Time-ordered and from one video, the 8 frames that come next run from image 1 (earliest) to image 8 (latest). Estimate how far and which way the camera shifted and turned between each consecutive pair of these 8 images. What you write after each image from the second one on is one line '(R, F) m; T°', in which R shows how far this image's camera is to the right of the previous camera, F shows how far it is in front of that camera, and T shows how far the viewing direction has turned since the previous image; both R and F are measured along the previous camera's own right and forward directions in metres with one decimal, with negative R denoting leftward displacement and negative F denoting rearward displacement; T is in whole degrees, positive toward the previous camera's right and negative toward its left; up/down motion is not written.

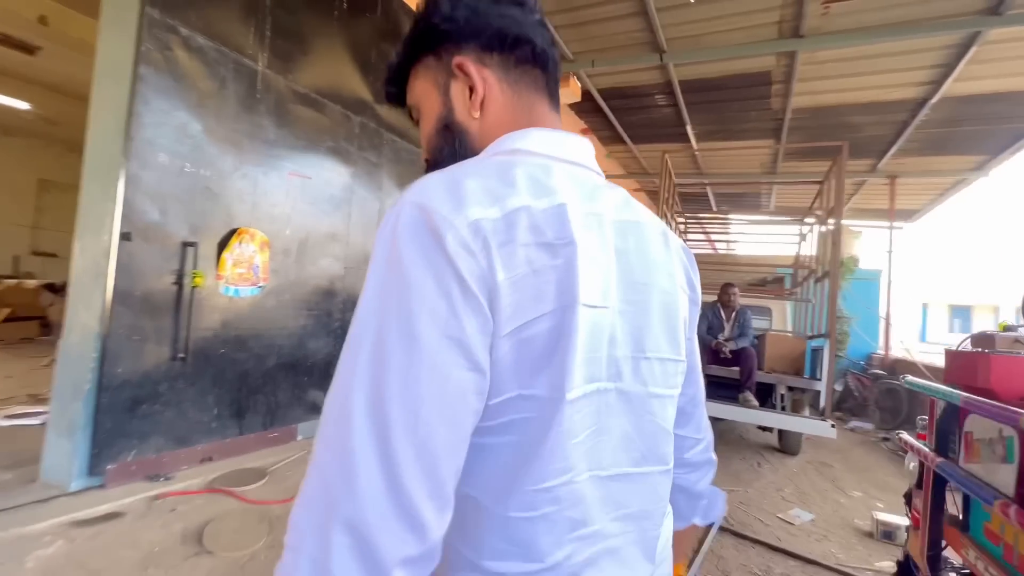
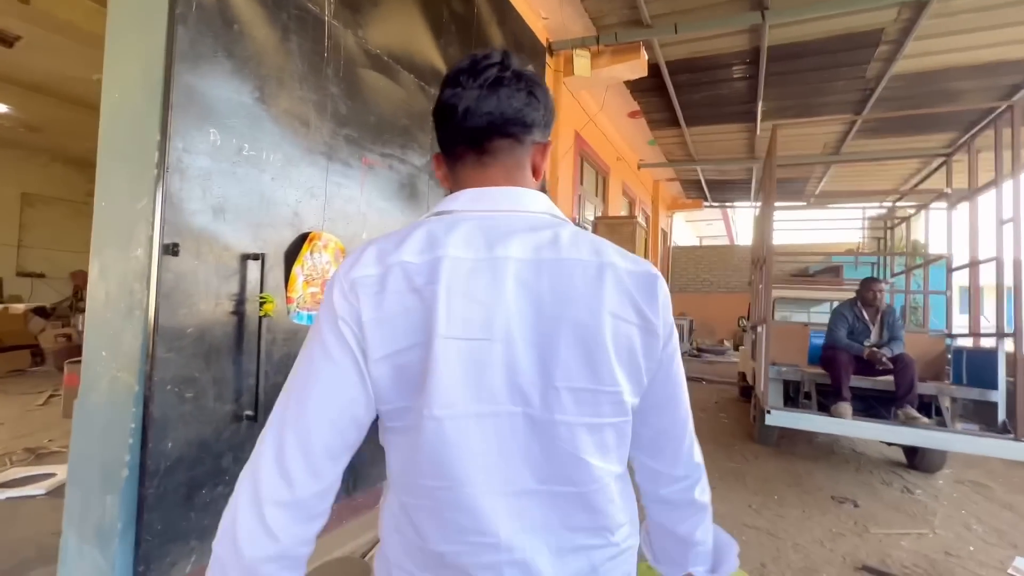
(-0.8, +0.8) m; +1°
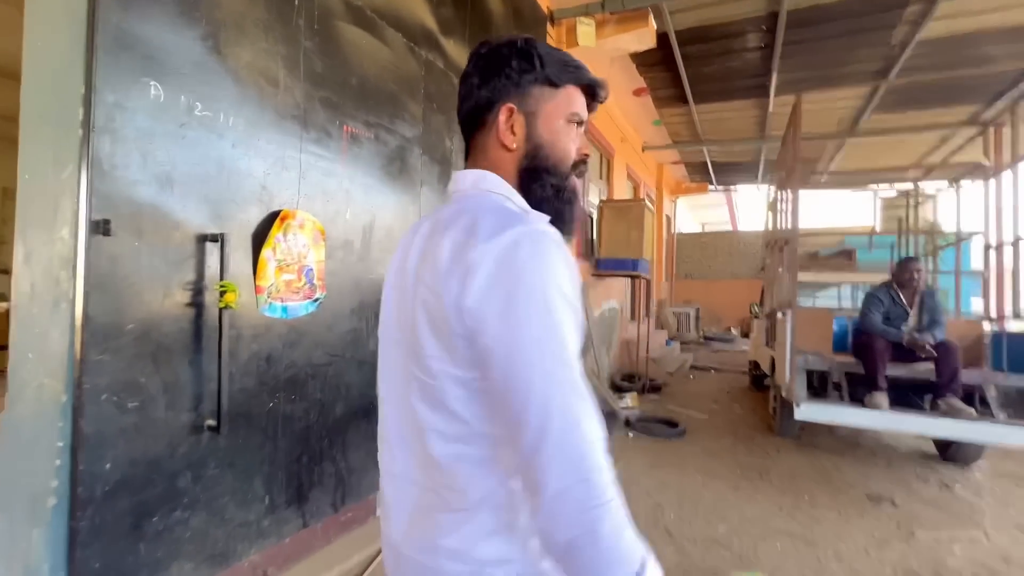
(0.0, +0.3) m; 0°
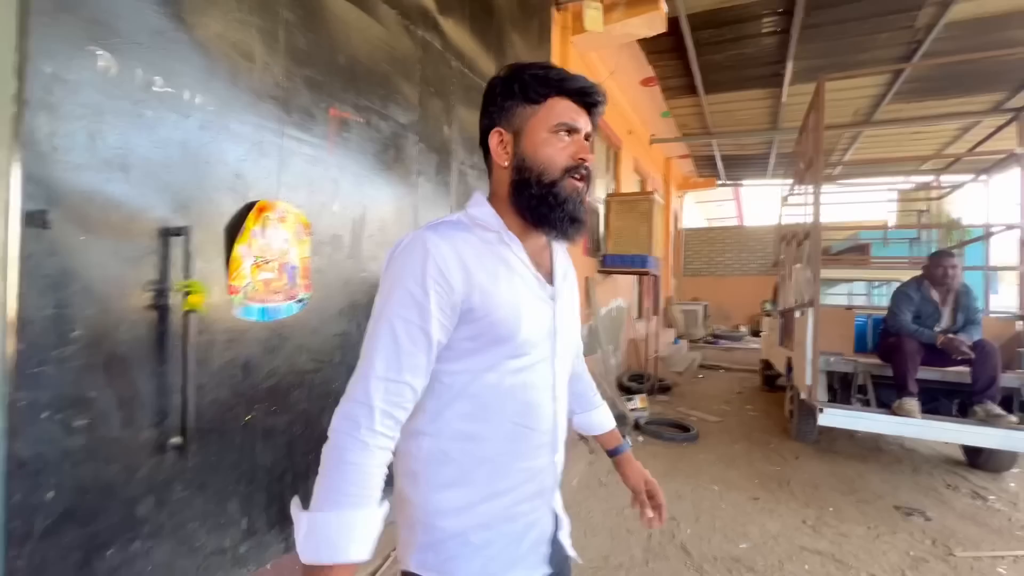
(0.0, +0.2) m; 0°
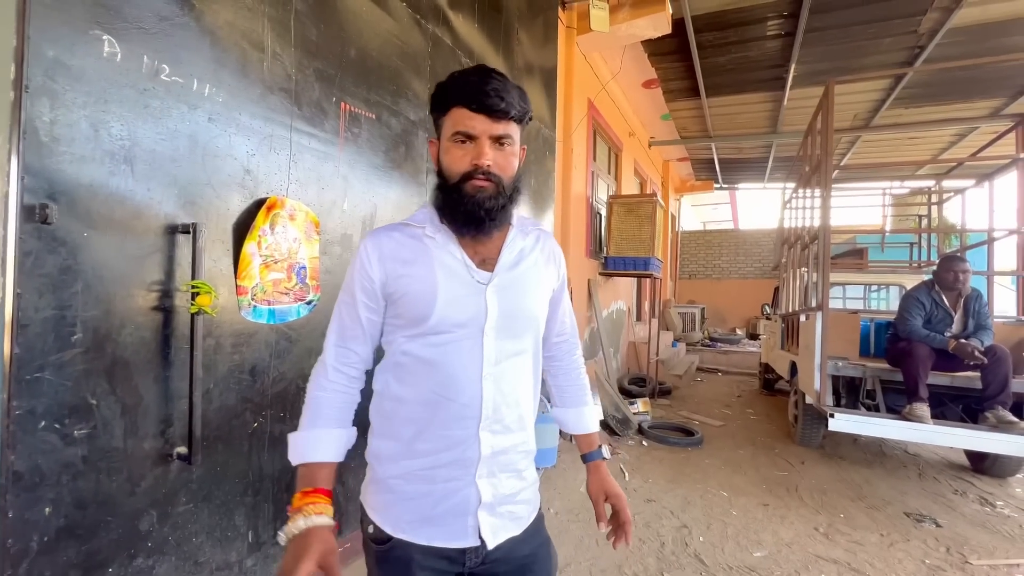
(-0.1, +0.1) m; +1°
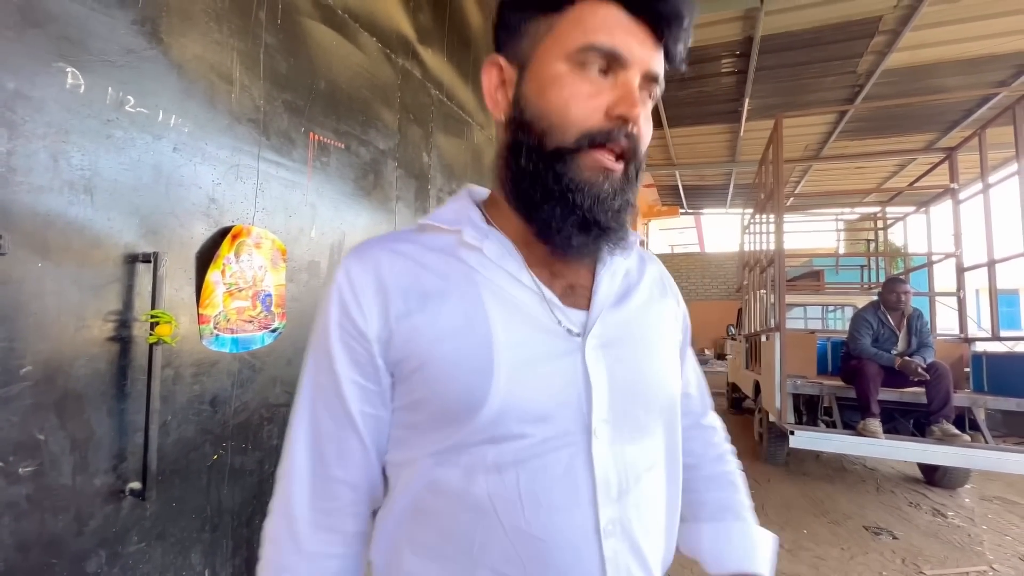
(0.0, 0.0) m; +3°
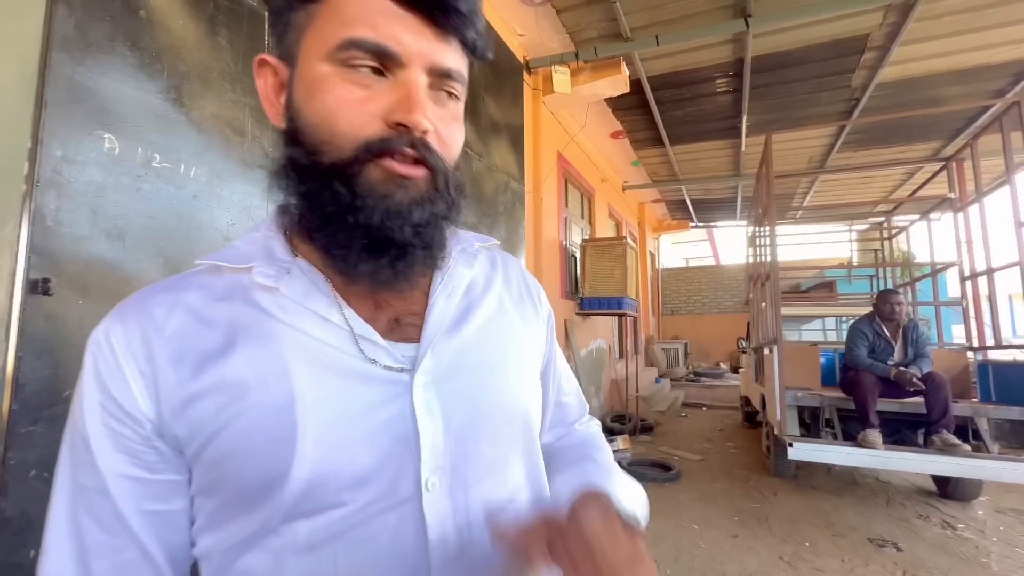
(+0.1, -0.2) m; -2°
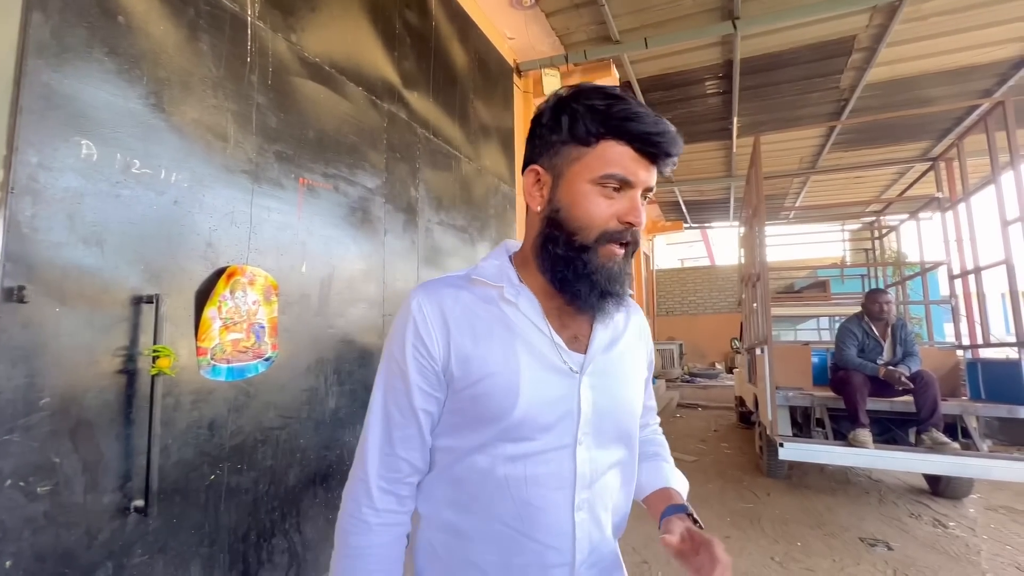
(0.0, 0.0) m; 0°
